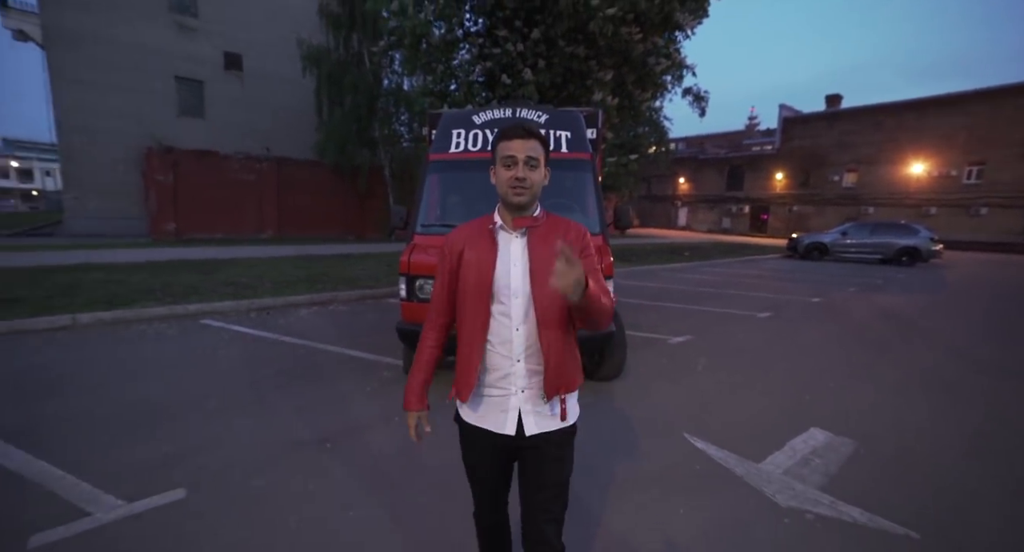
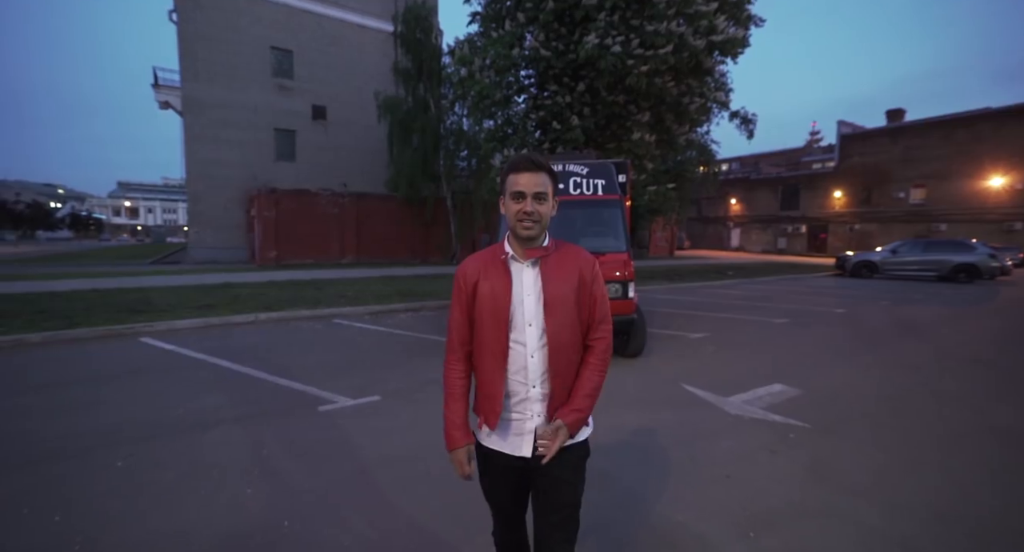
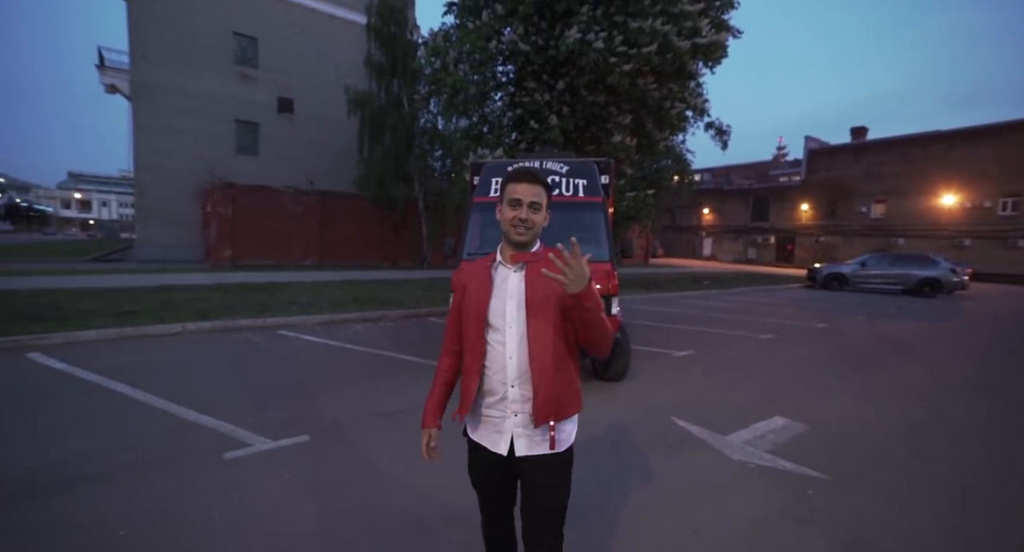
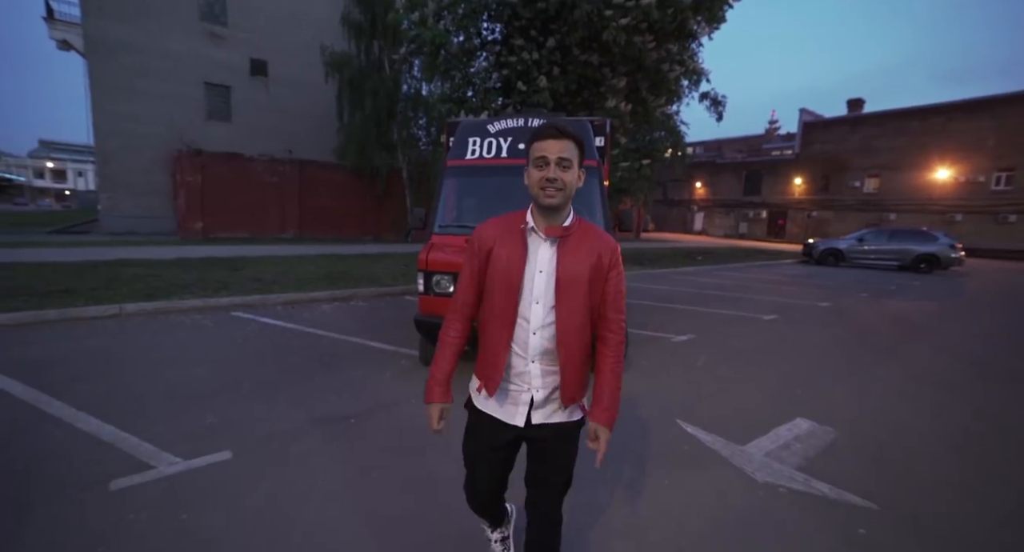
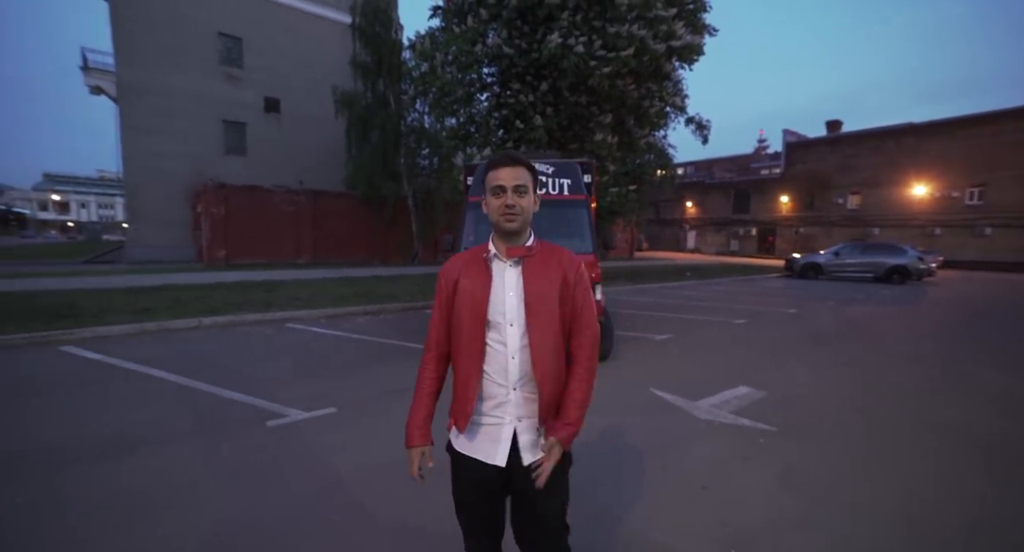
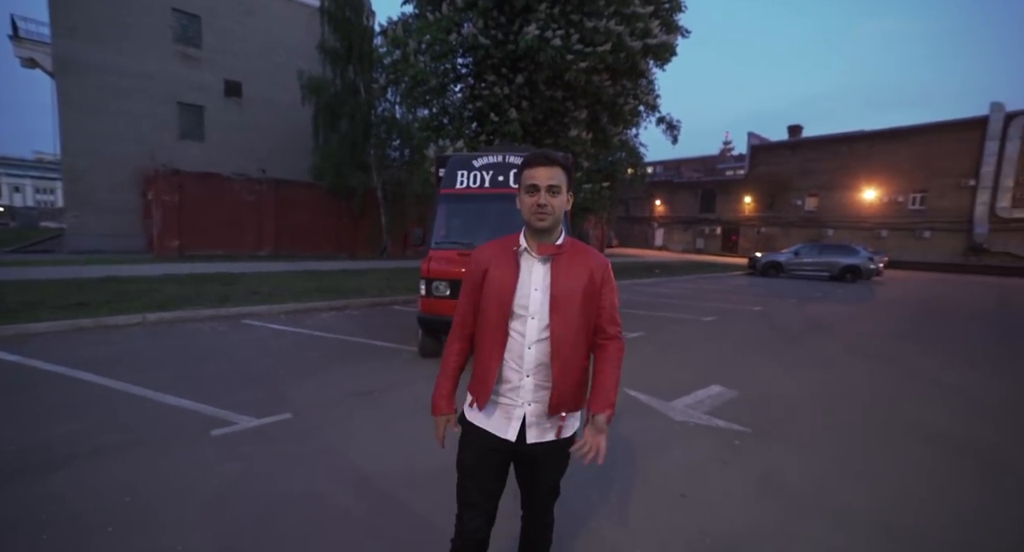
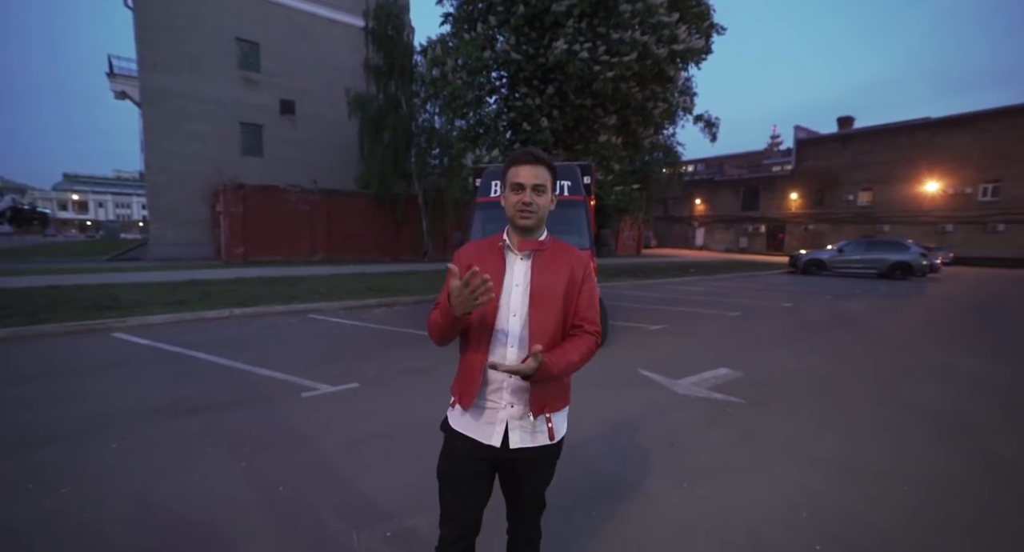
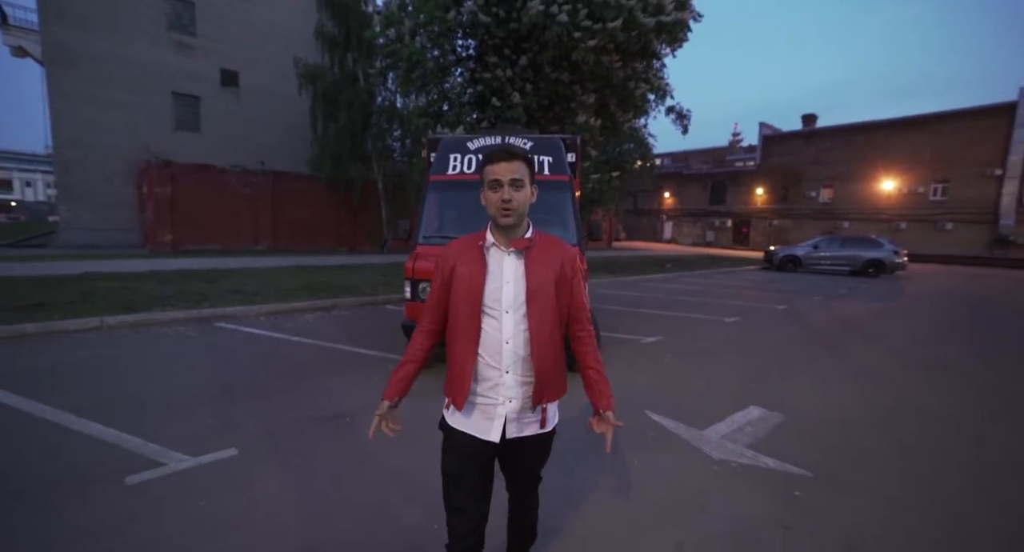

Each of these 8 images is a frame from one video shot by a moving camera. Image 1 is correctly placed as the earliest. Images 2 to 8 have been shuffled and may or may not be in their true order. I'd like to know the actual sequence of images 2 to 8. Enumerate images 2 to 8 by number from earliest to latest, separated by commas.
4, 8, 3, 6, 5, 2, 7
